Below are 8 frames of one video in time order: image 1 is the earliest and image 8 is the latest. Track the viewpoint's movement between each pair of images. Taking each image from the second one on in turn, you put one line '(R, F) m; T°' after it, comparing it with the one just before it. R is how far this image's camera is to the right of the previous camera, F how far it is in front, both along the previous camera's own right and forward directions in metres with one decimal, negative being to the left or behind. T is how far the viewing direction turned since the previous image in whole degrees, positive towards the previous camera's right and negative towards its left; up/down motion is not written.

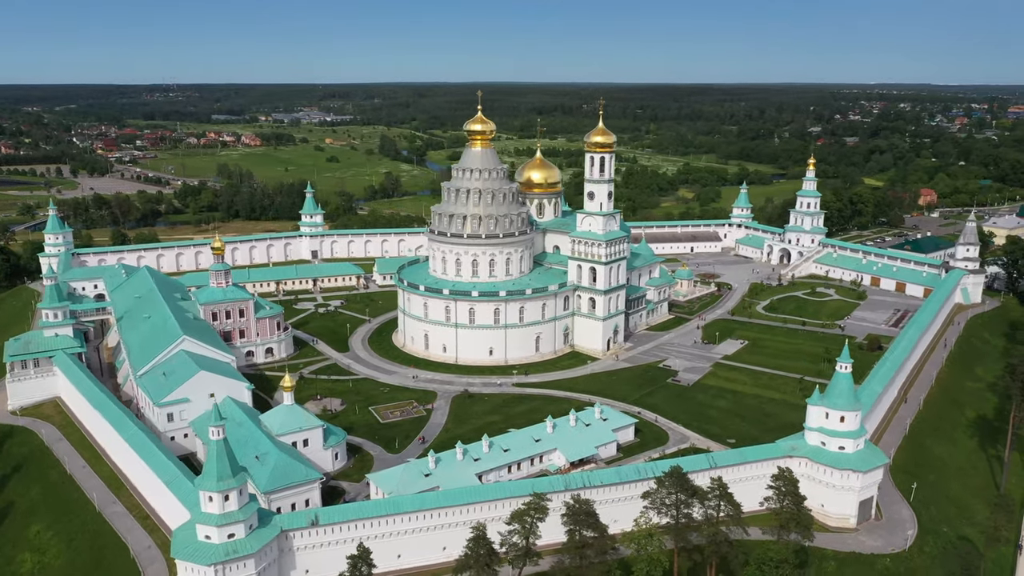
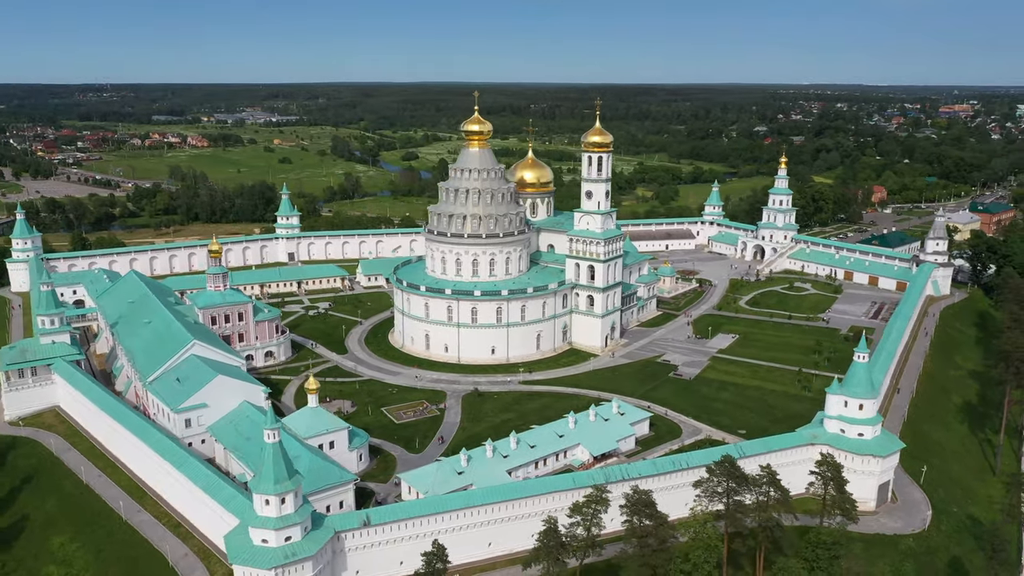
(-3.1, -0.2) m; +4°
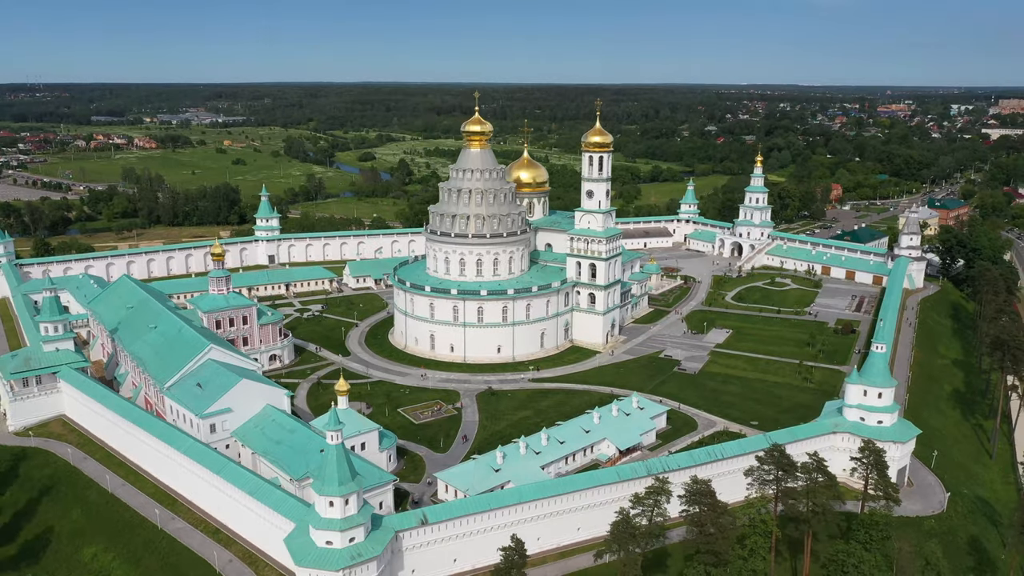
(-3.2, -0.2) m; +3°
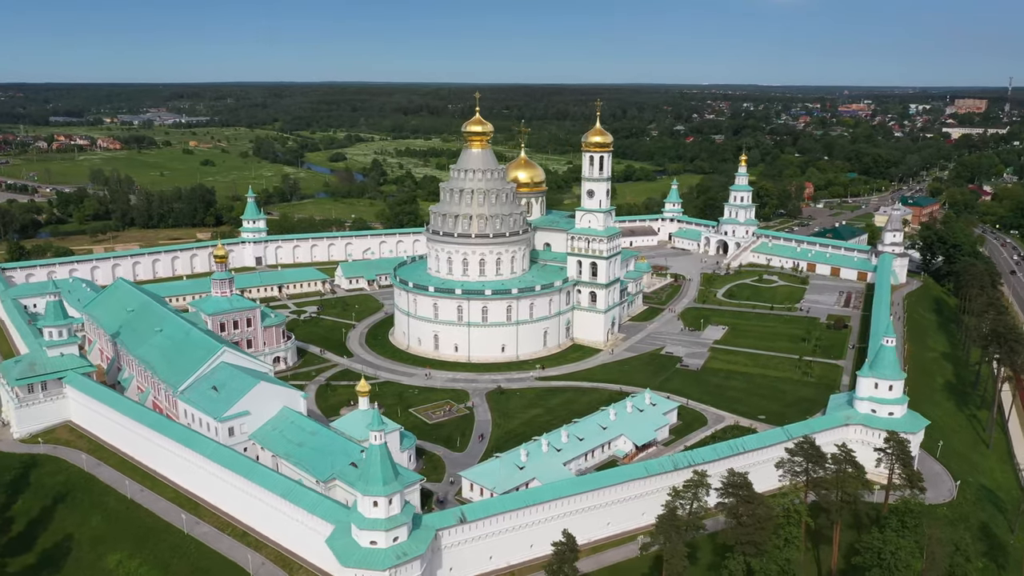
(-2.1, -0.2) m; +2°
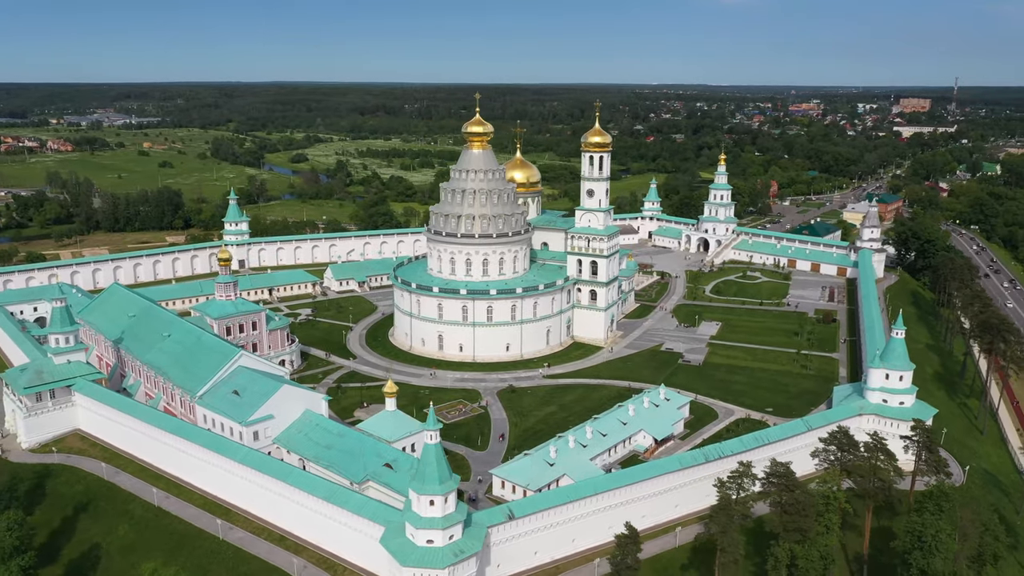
(-2.8, -0.2) m; +3°
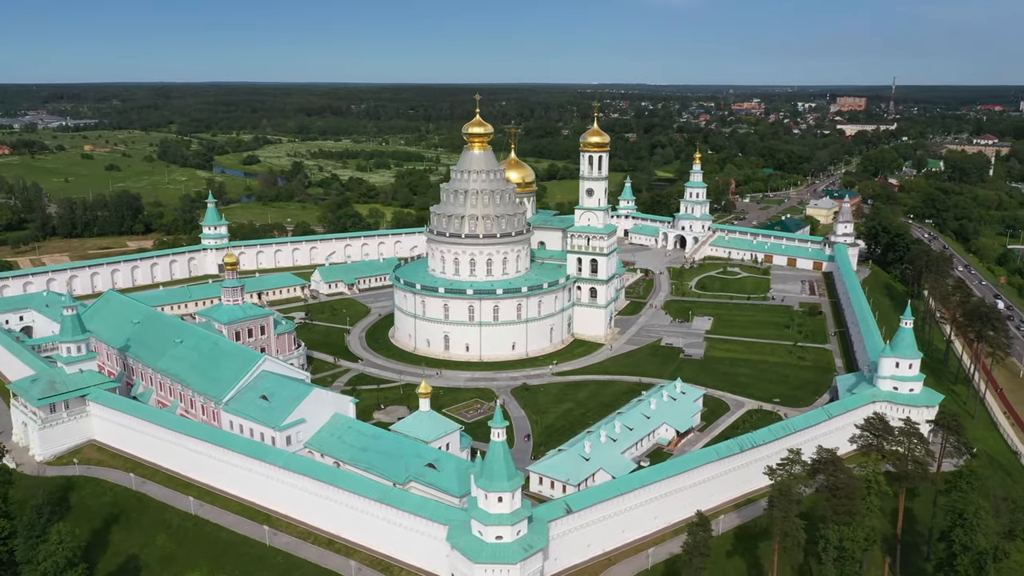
(-3.4, -0.3) m; +4°
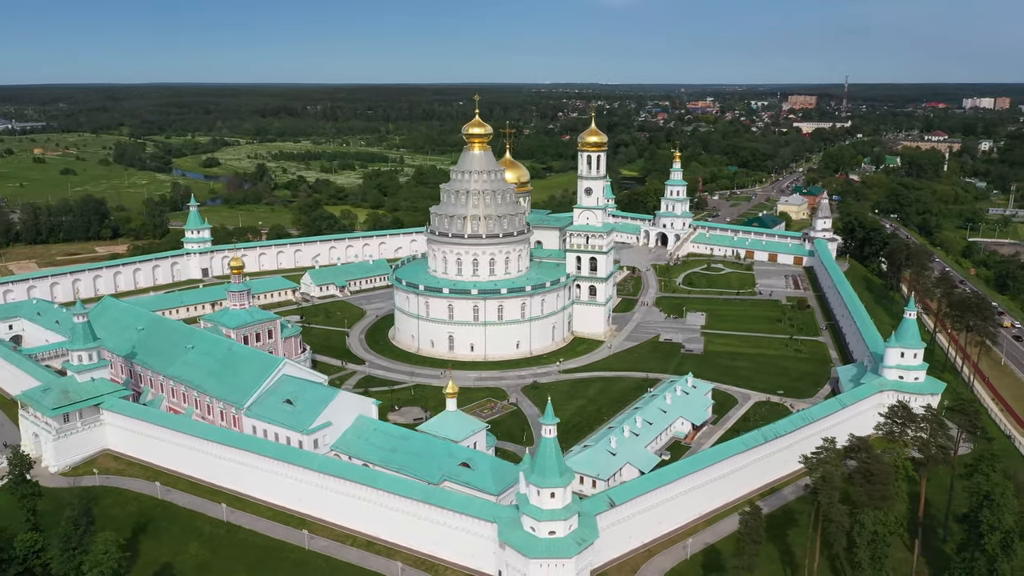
(-2.7, -0.3) m; +3°
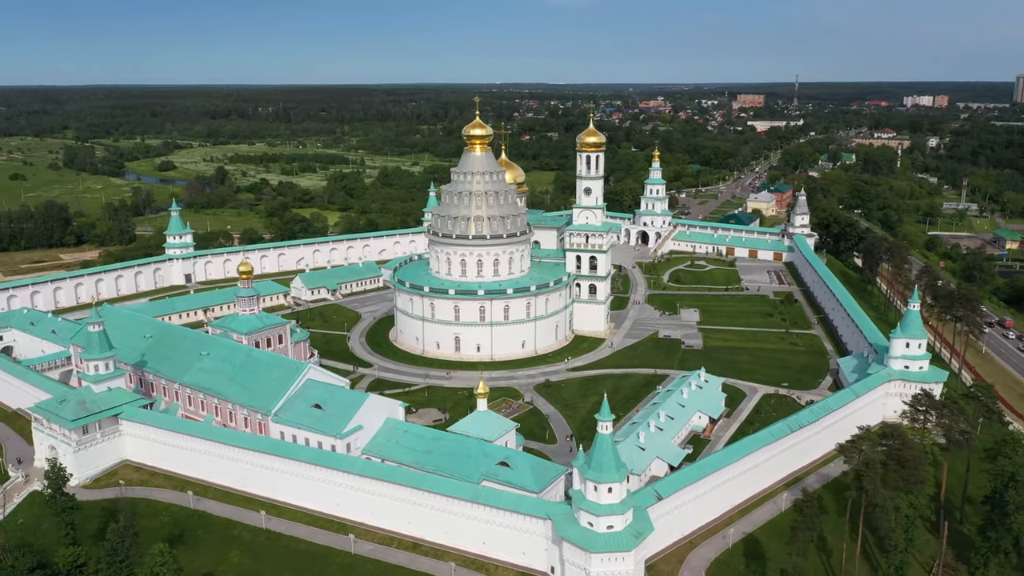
(-3.0, -0.3) m; +3°
